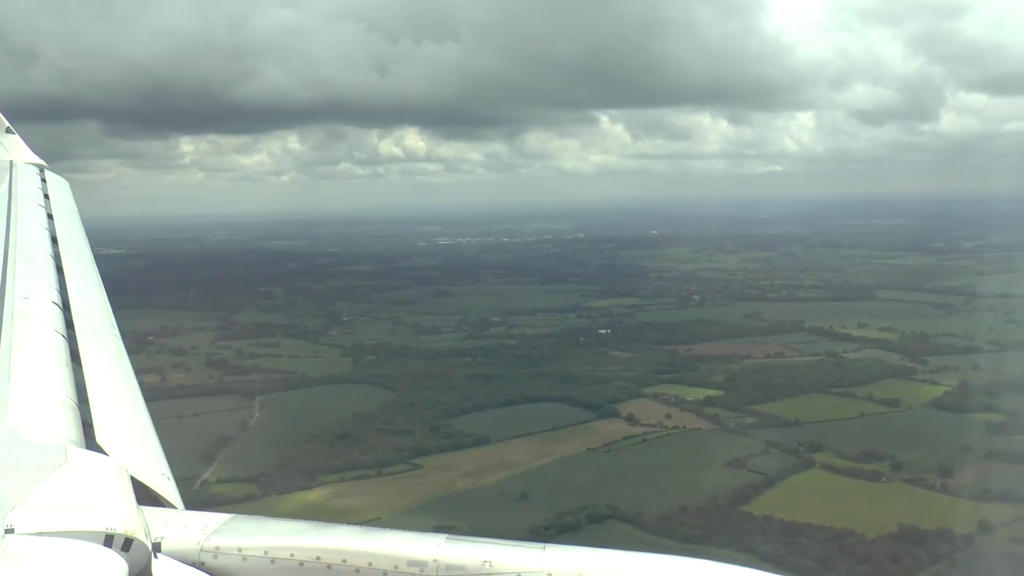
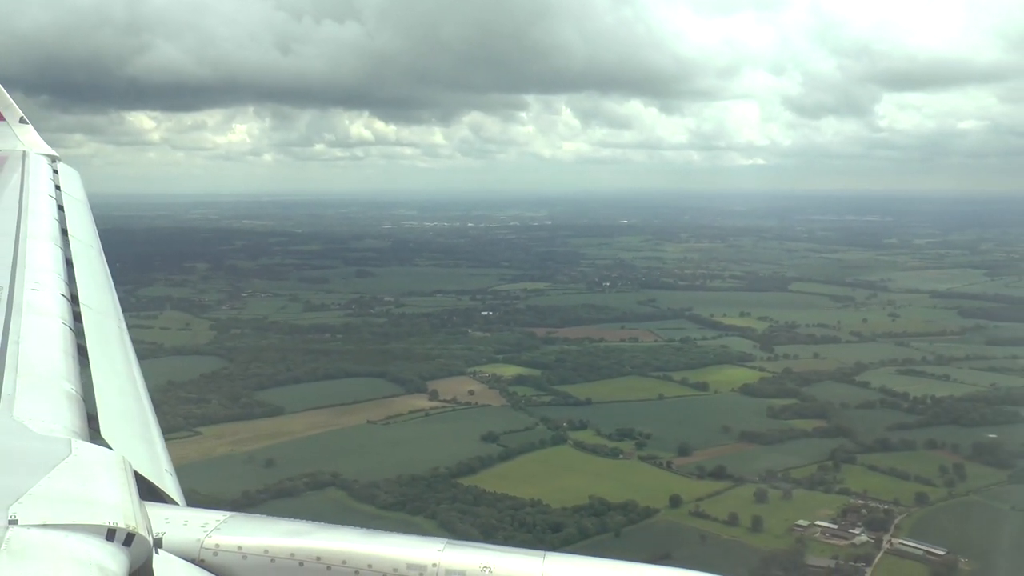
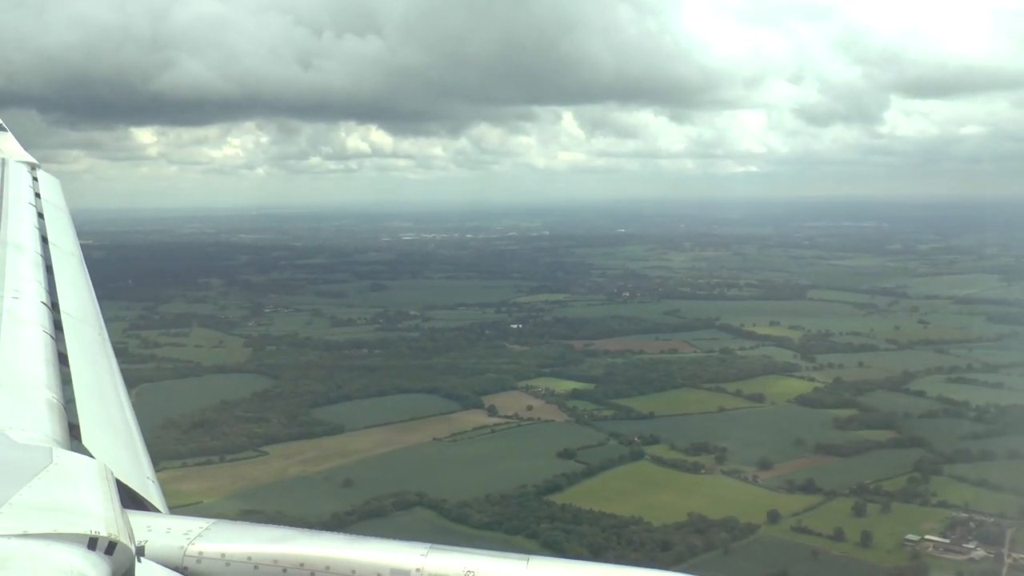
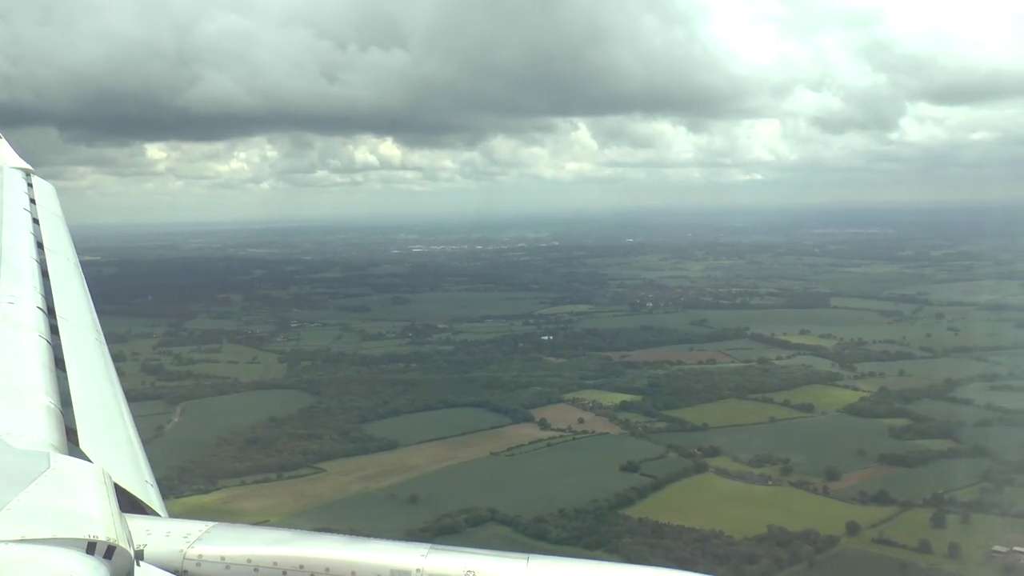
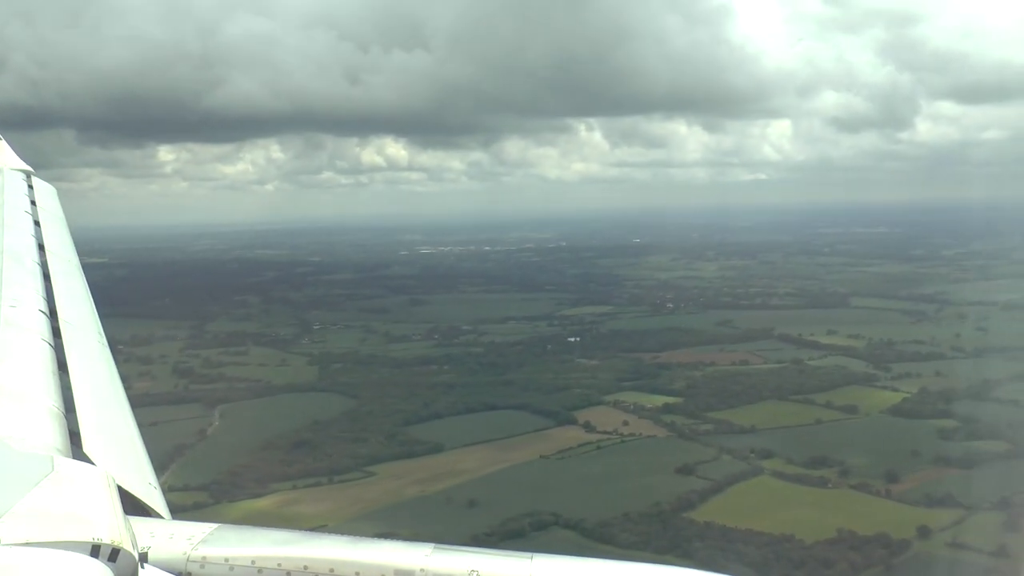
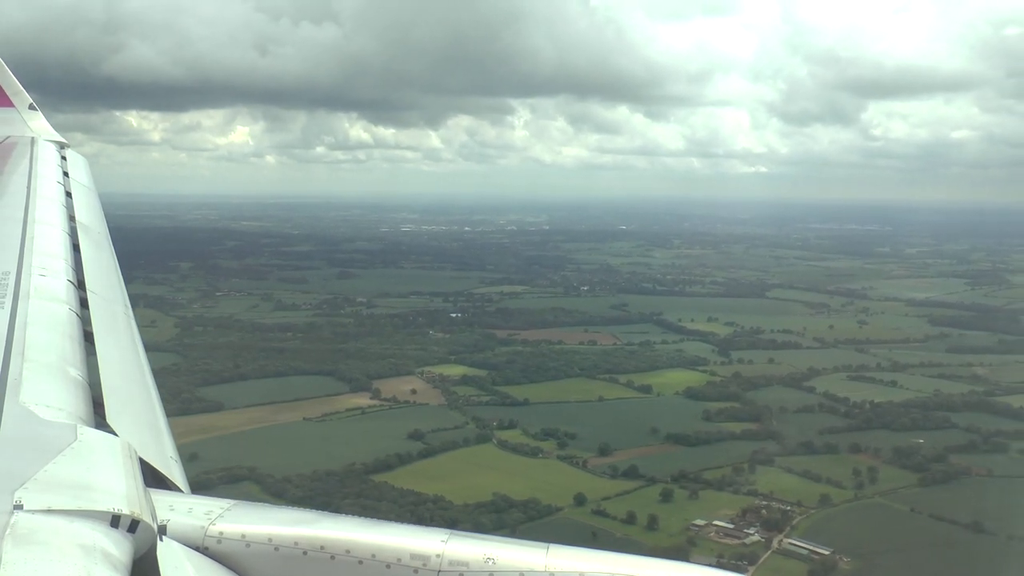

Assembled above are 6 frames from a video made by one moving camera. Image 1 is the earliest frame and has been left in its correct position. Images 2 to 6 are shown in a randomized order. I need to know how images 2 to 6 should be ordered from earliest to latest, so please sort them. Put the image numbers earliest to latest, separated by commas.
5, 4, 3, 2, 6
